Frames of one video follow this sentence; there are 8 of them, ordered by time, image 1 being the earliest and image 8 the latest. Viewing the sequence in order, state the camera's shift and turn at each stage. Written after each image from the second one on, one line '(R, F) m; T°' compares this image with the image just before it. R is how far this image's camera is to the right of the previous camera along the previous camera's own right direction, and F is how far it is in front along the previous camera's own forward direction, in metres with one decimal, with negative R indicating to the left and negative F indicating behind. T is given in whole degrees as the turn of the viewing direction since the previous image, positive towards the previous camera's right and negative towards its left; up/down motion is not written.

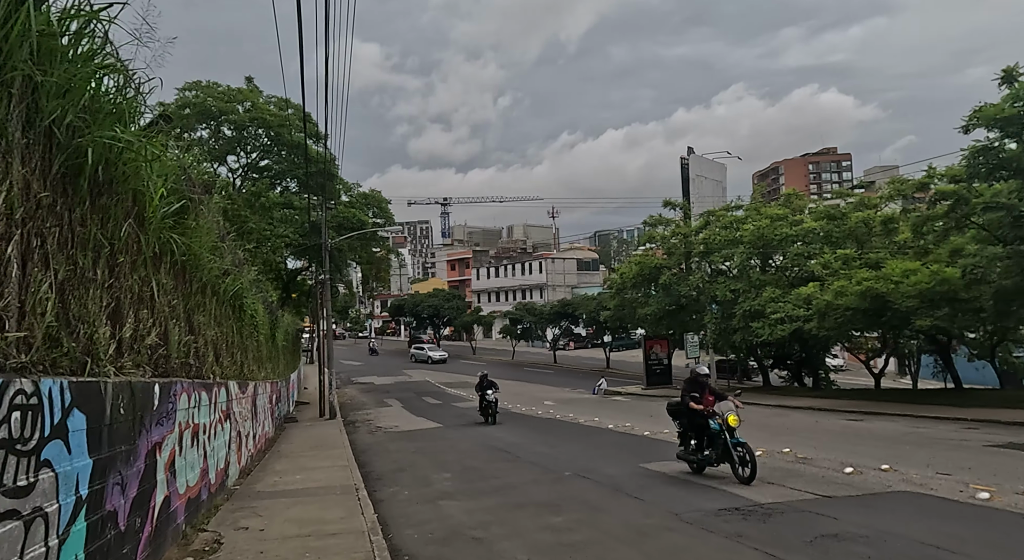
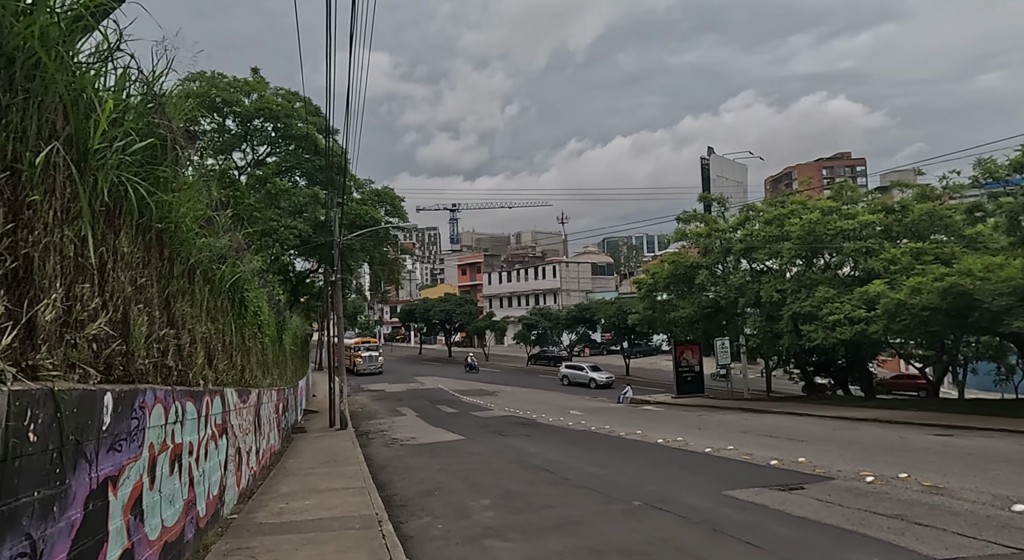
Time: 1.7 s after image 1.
(-0.6, +2.1) m; -1°
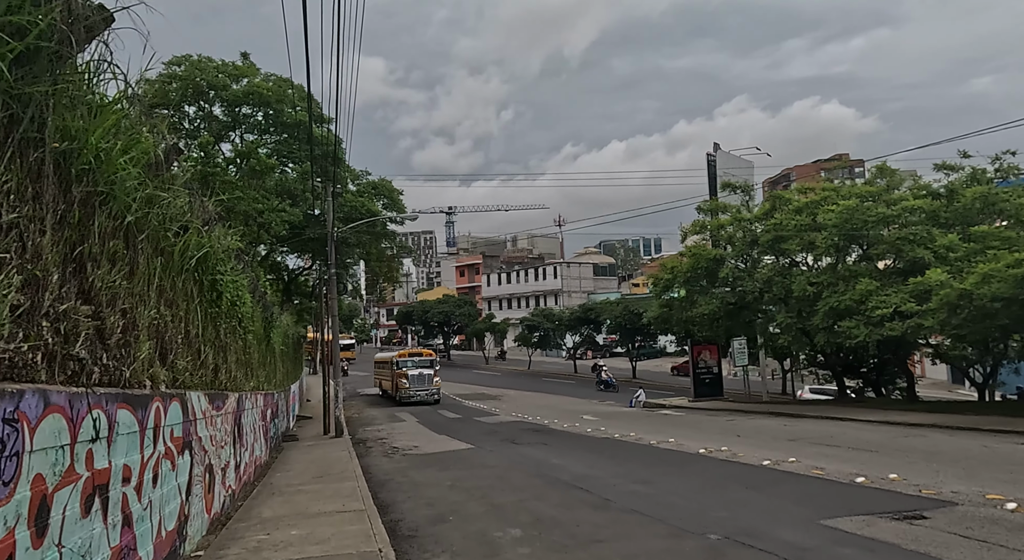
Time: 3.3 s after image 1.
(-0.4, +2.1) m; 0°
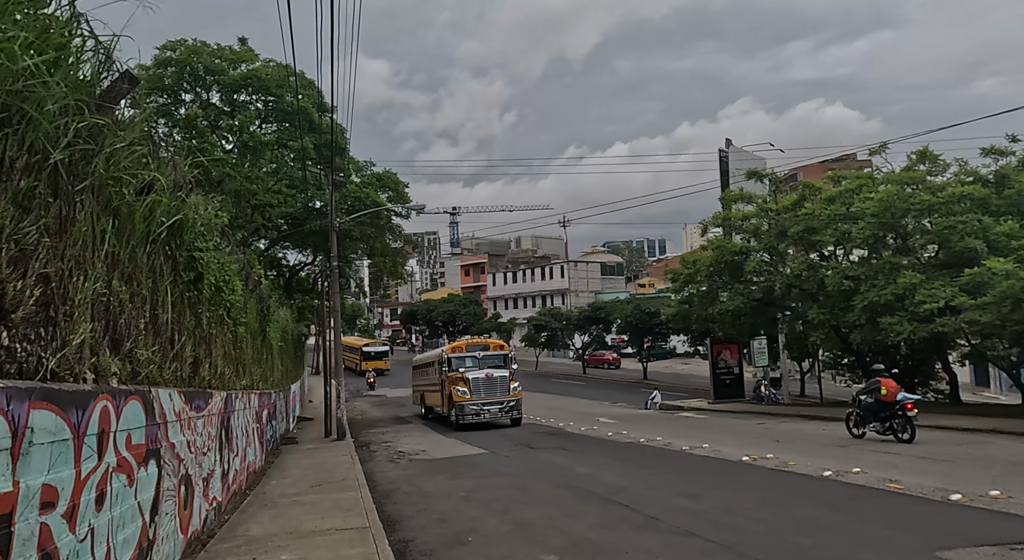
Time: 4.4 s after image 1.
(-0.3, +1.5) m; 0°
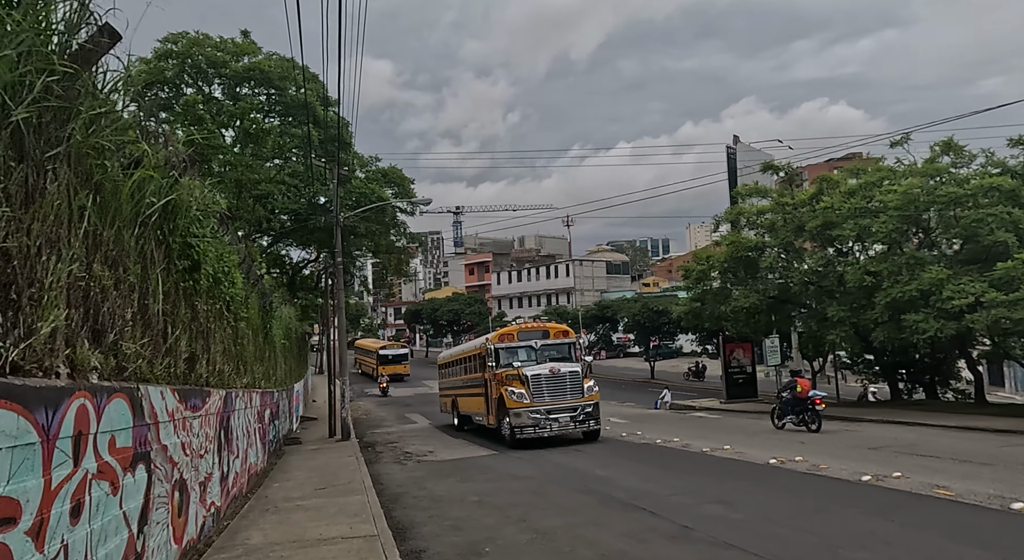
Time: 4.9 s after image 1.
(-0.2, +0.7) m; 0°
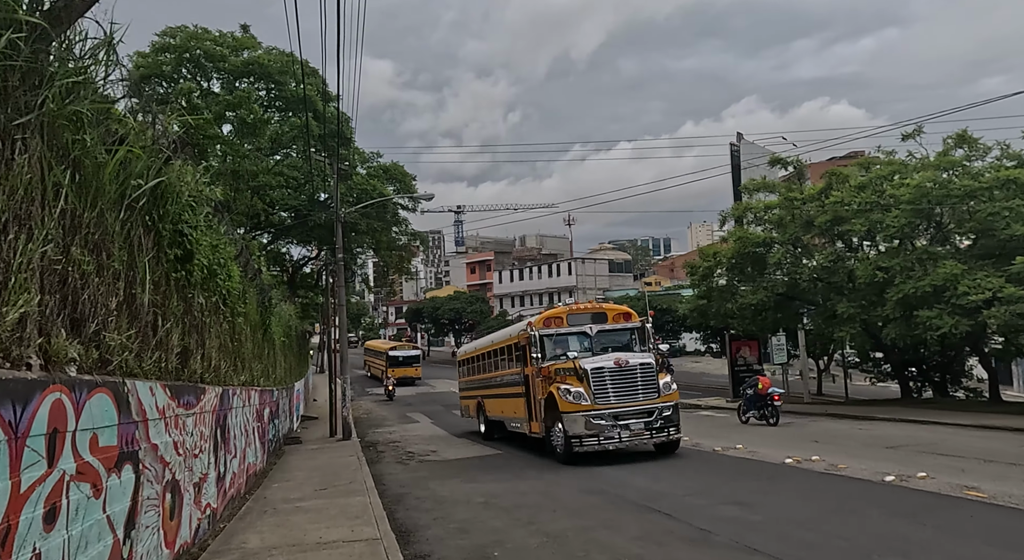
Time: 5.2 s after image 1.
(-0.1, +0.4) m; 0°
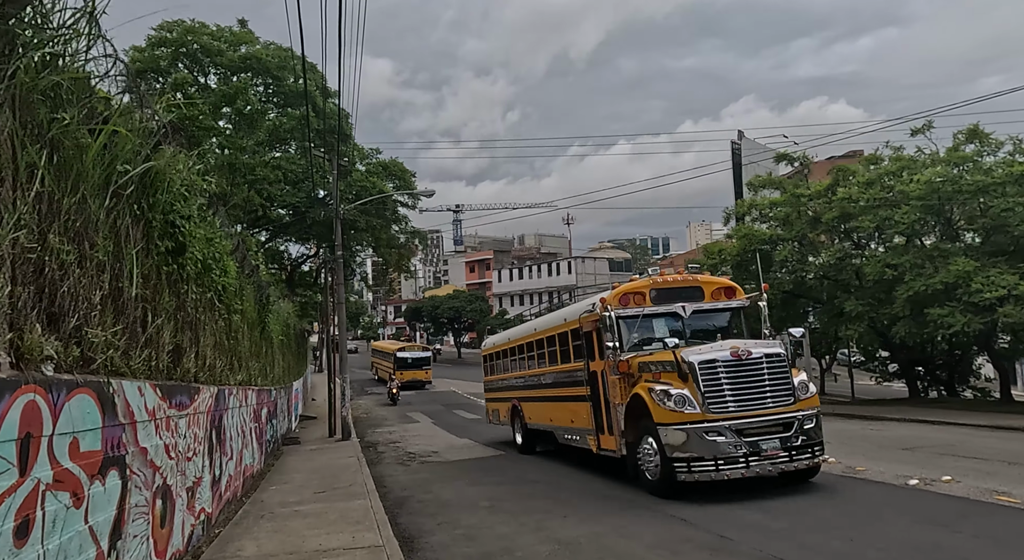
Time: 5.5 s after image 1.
(-0.1, +0.4) m; 0°
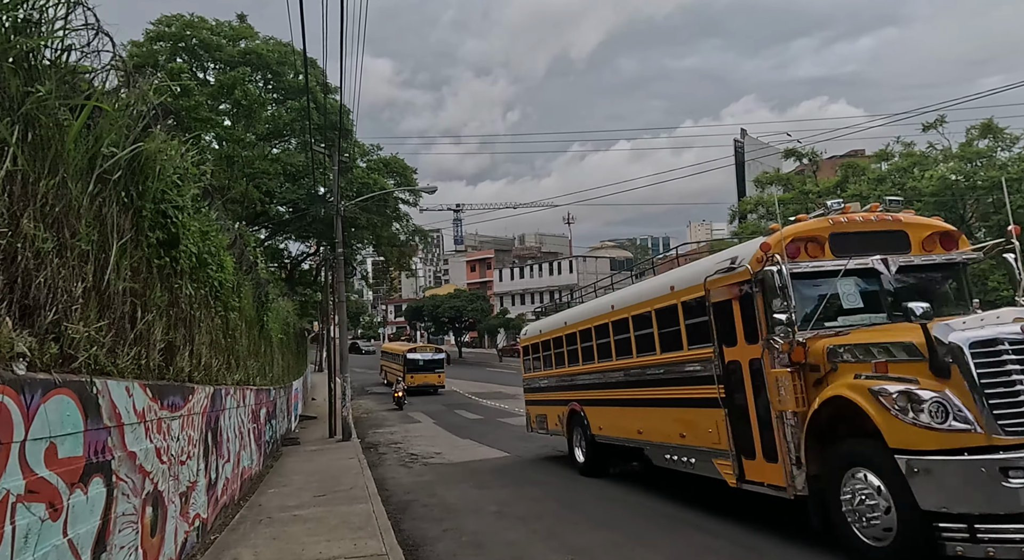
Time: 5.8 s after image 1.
(-0.1, +0.4) m; 0°
